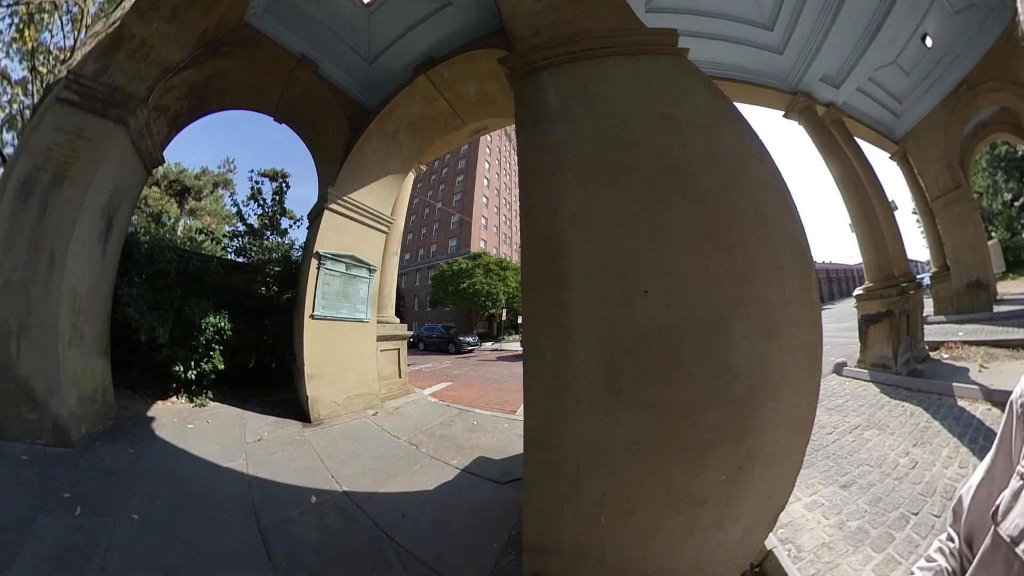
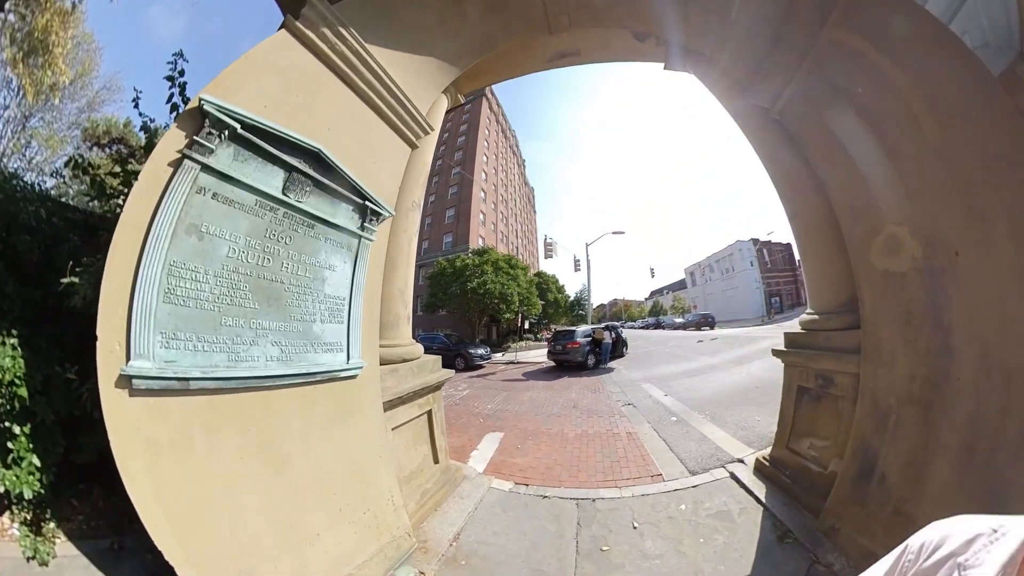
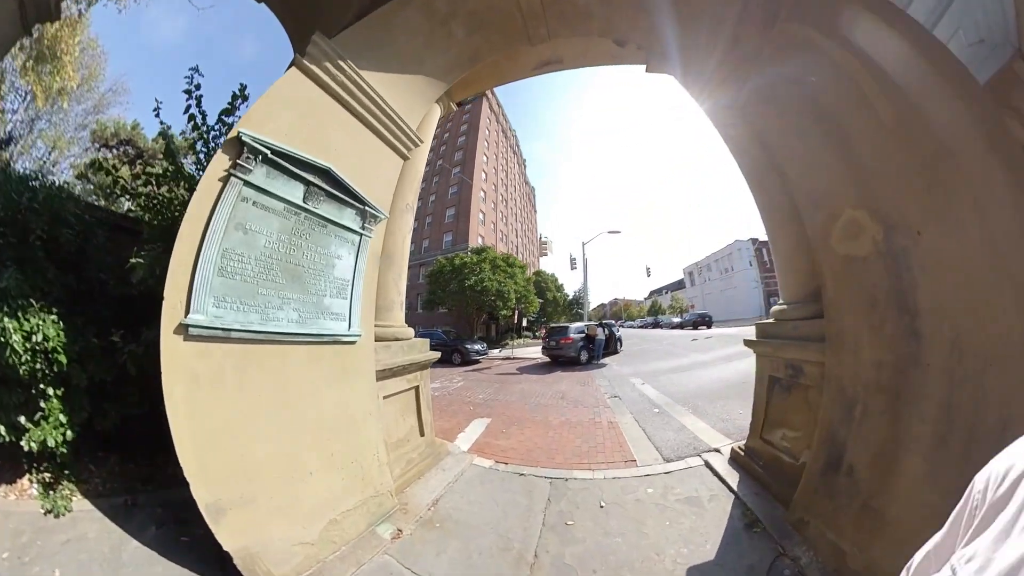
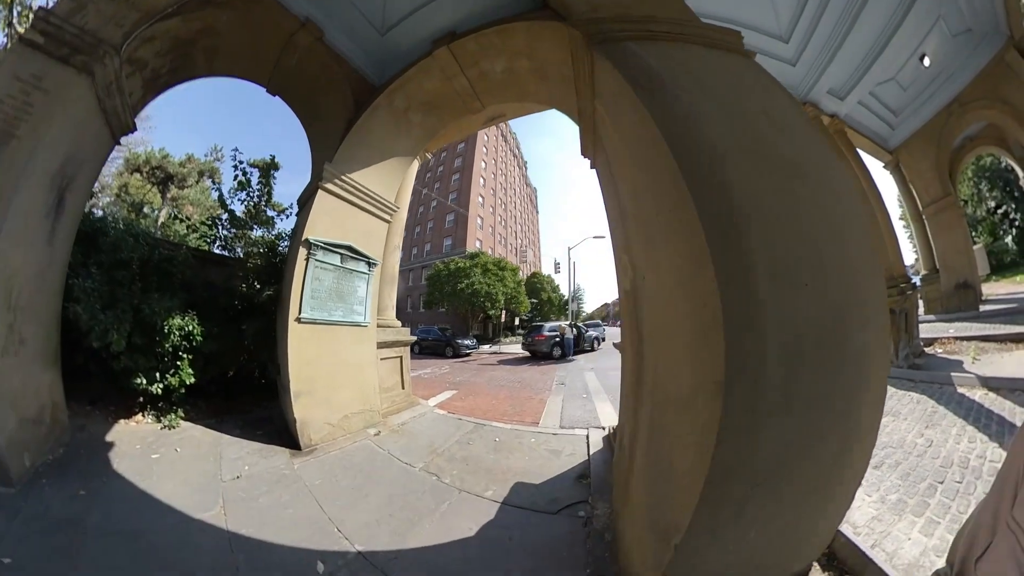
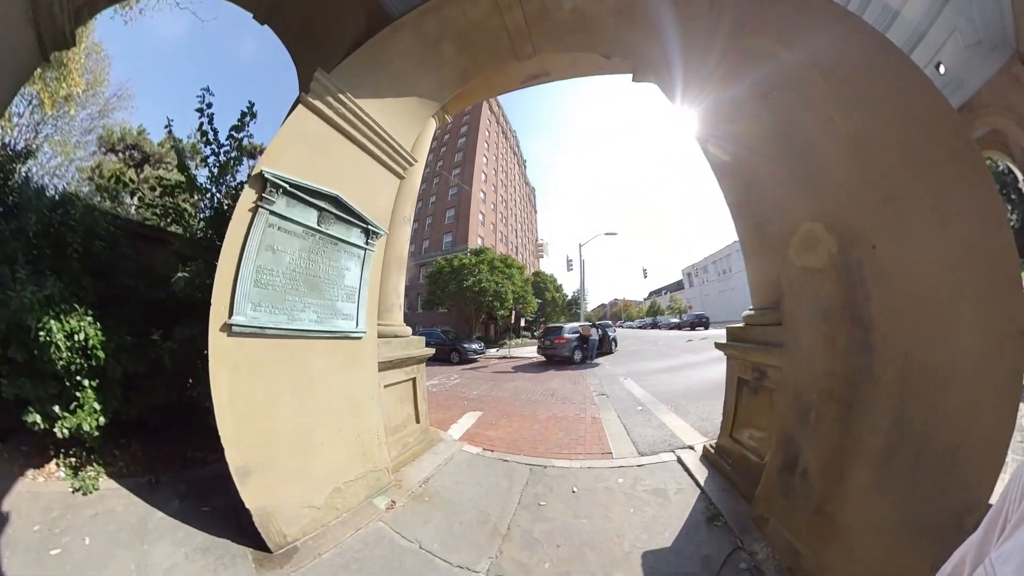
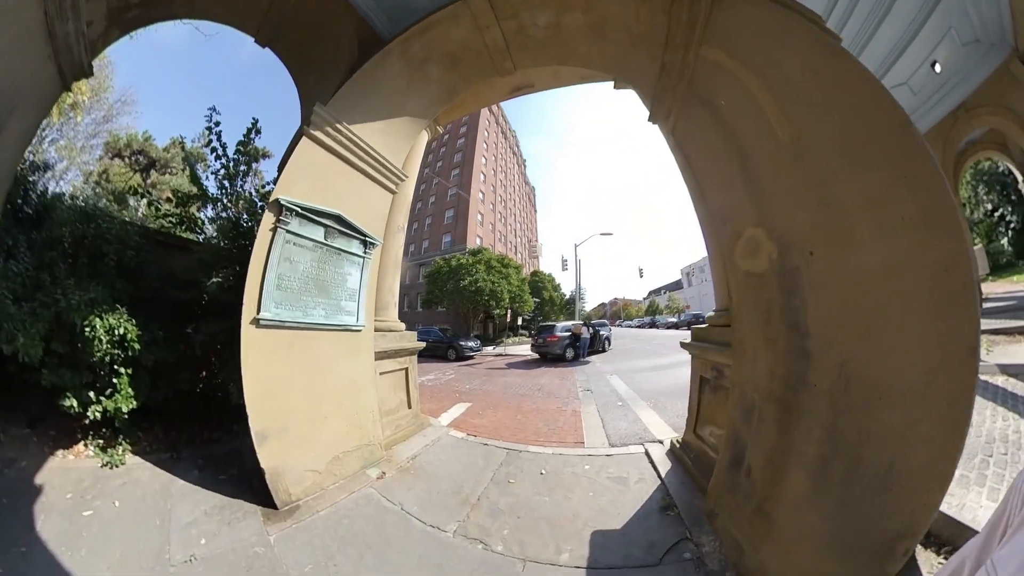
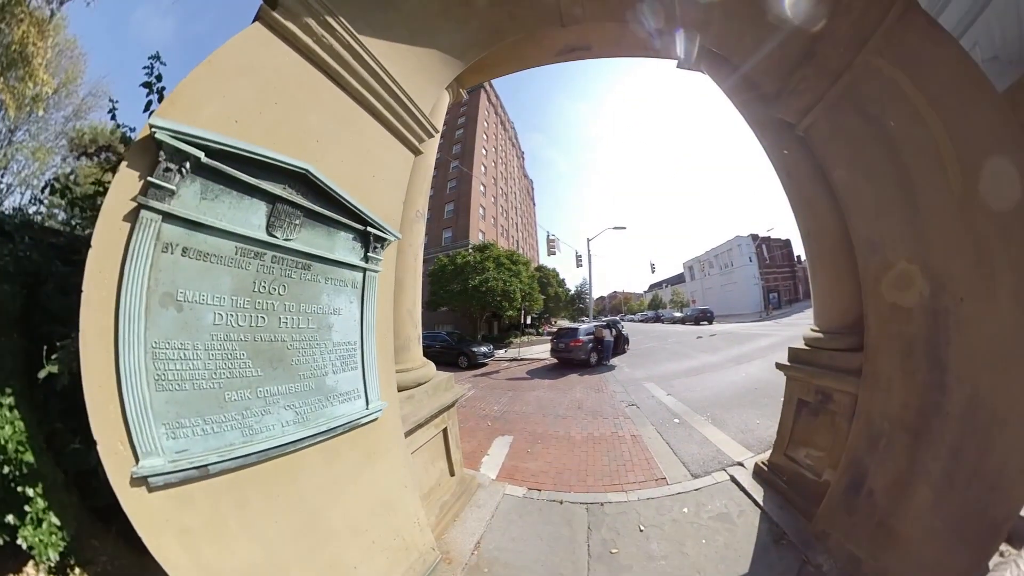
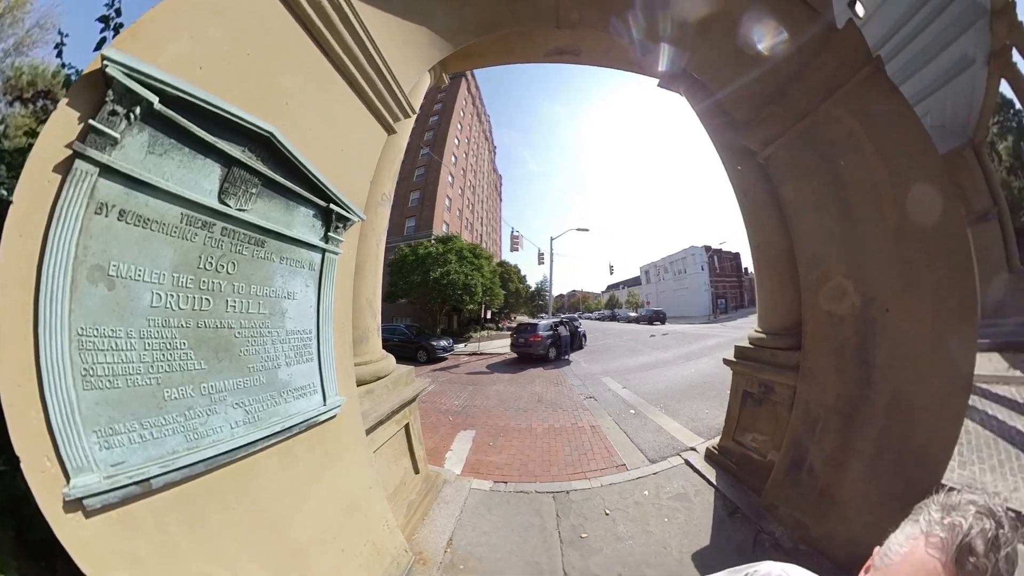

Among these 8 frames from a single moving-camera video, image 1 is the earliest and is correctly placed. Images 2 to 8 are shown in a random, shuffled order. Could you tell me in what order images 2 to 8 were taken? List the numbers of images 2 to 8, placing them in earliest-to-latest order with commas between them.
4, 6, 5, 3, 2, 7, 8
